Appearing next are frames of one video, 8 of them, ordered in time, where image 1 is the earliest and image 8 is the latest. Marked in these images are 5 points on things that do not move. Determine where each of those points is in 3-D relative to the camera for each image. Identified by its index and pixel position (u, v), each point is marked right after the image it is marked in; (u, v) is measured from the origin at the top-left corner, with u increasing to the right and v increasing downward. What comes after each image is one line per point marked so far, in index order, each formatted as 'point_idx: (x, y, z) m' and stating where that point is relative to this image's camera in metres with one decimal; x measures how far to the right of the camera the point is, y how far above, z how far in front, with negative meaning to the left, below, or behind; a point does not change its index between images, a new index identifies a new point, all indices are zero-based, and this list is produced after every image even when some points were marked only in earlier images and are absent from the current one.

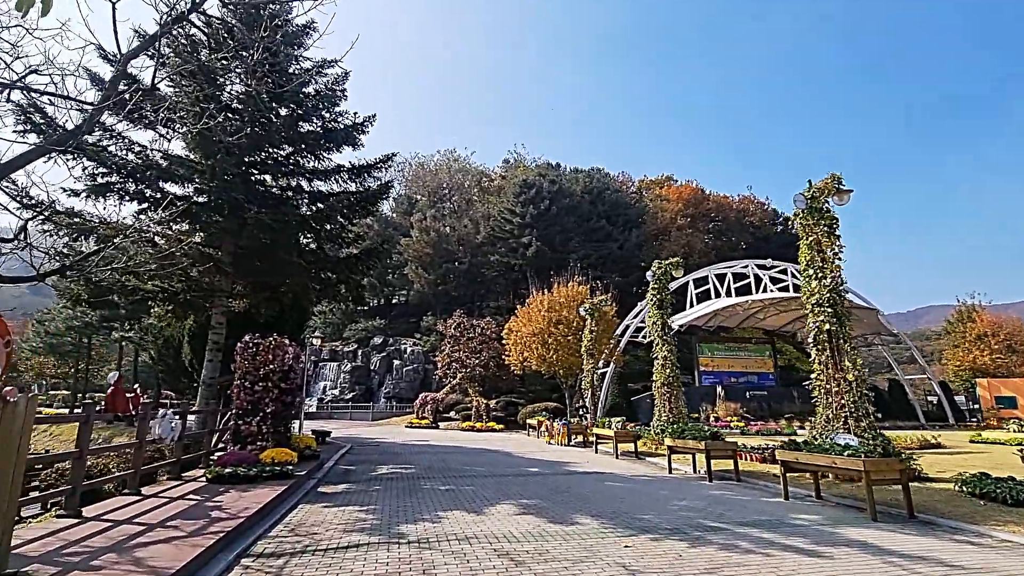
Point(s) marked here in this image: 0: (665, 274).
0: (+5.5, +0.5, +18.3) m
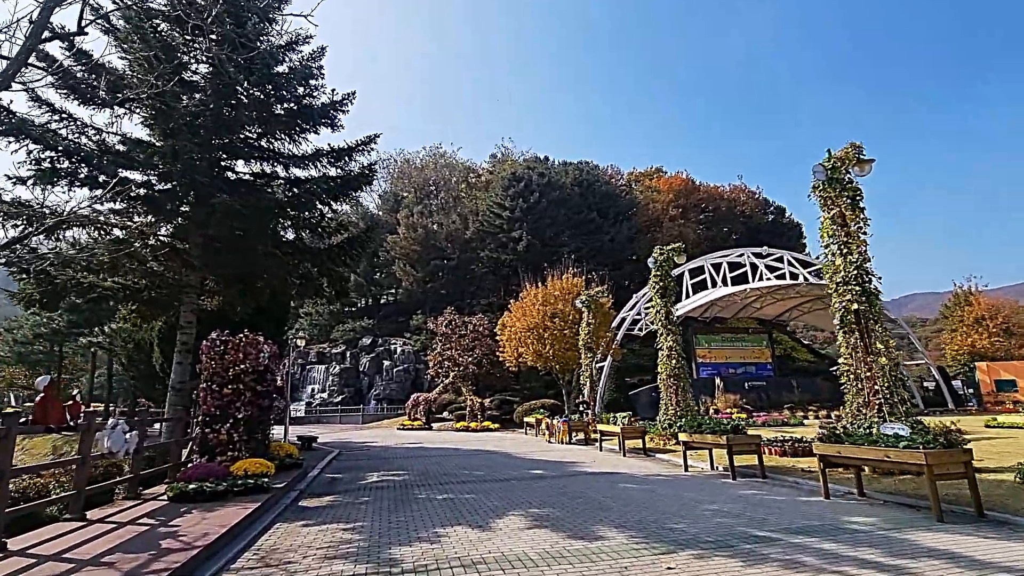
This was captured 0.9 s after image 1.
0: (+5.3, +0.9, +17.4) m
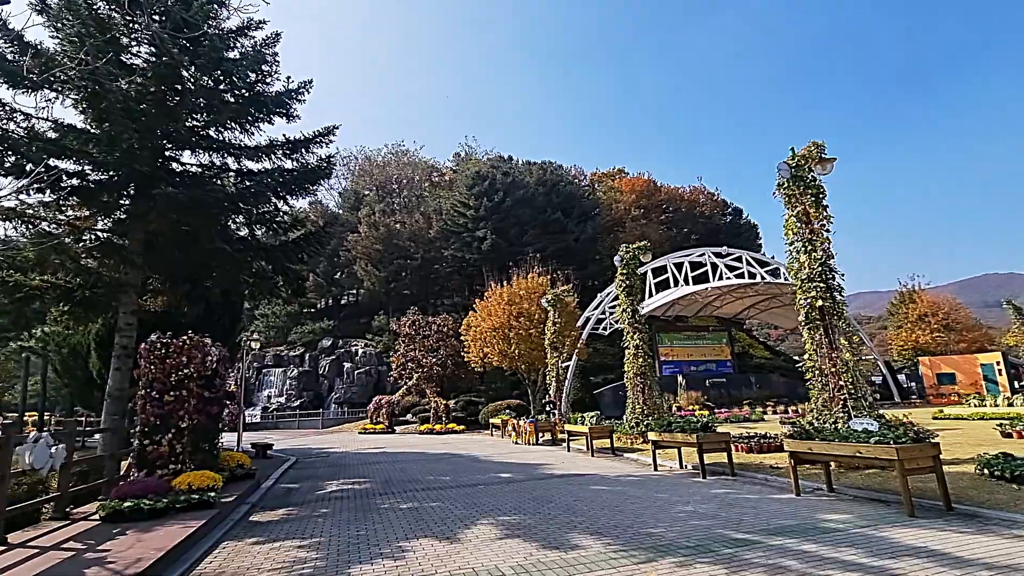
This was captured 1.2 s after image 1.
0: (+4.1, +1.0, +17.4) m
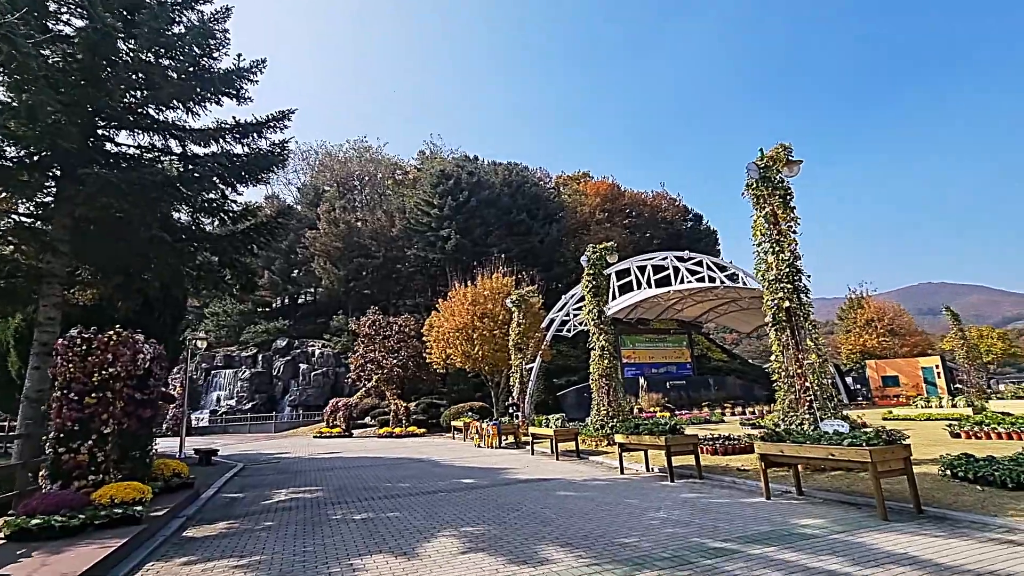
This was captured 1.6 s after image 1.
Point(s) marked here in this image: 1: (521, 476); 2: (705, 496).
0: (+2.9, +1.0, +17.2) m
1: (+0.2, -4.0, +10.8) m
2: (+3.0, -3.2, +7.9) m
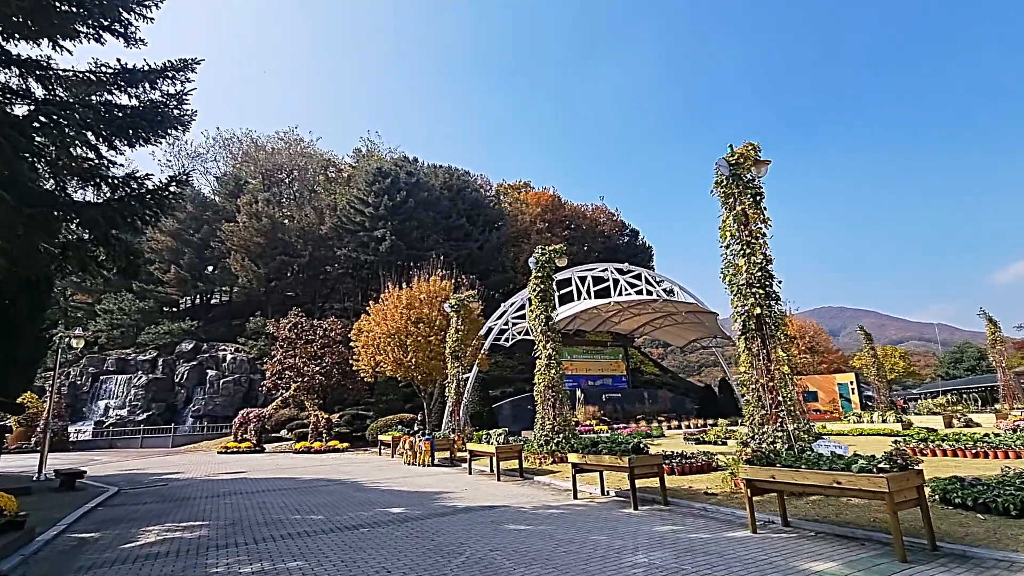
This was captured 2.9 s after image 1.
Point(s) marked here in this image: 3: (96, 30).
0: (+1.1, +0.8, +16.0) m
1: (-1.0, -3.9, +9.2) m
2: (+2.2, -3.1, +6.7) m
3: (-7.8, +4.8, +9.7) m
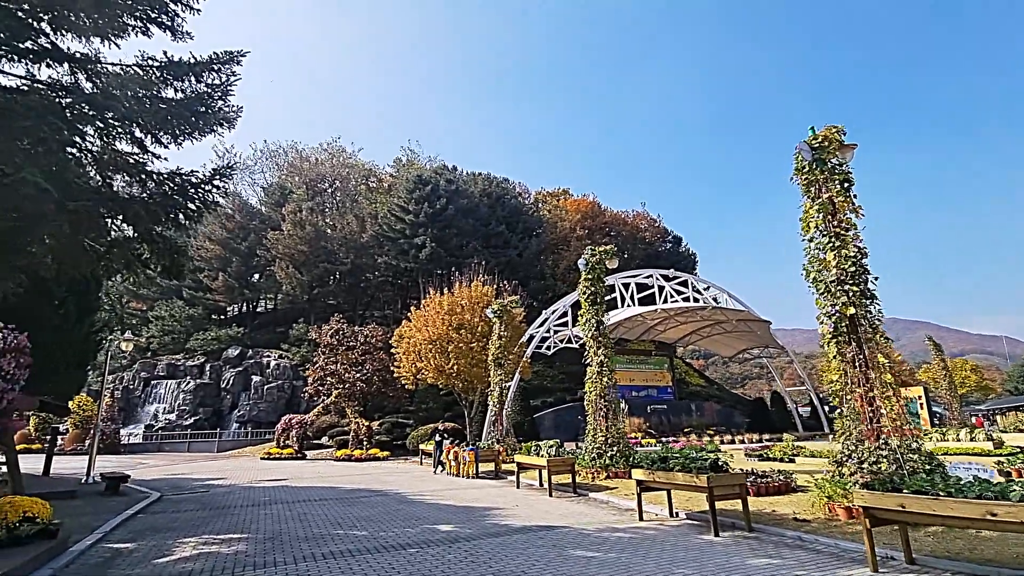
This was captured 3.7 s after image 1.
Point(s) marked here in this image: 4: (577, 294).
0: (+2.6, +0.8, +15.2) m
1: (0.0, -3.8, +8.4) m
2: (+3.0, -3.1, +5.7) m
3: (-6.8, +4.9, +9.5) m
4: (+1.9, -0.2, +15.1) m
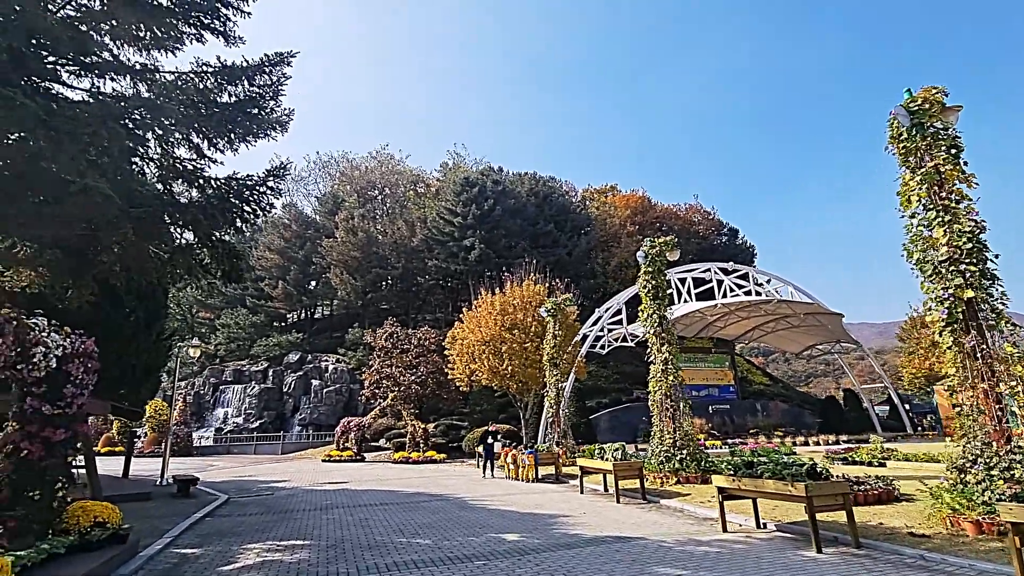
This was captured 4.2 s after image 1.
0: (+4.1, +0.9, +14.3) m
1: (+1.1, -3.7, +7.9) m
2: (+3.8, -2.8, +4.9) m
3: (-5.9, +4.8, +9.6) m
4: (+3.5, 0.0, +14.3) m
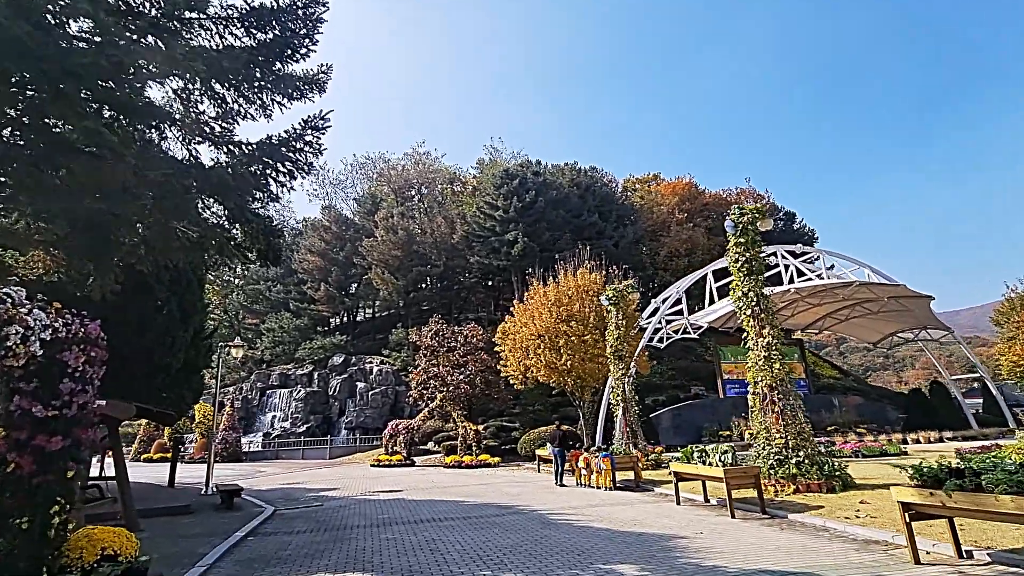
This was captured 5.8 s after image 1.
0: (+5.7, +1.6, +12.3) m
1: (+2.4, -3.2, +6.0) m
2: (+4.9, -2.2, +2.8) m
3: (-4.7, +5.1, +8.3) m
4: (+5.2, +0.6, +12.3) m
